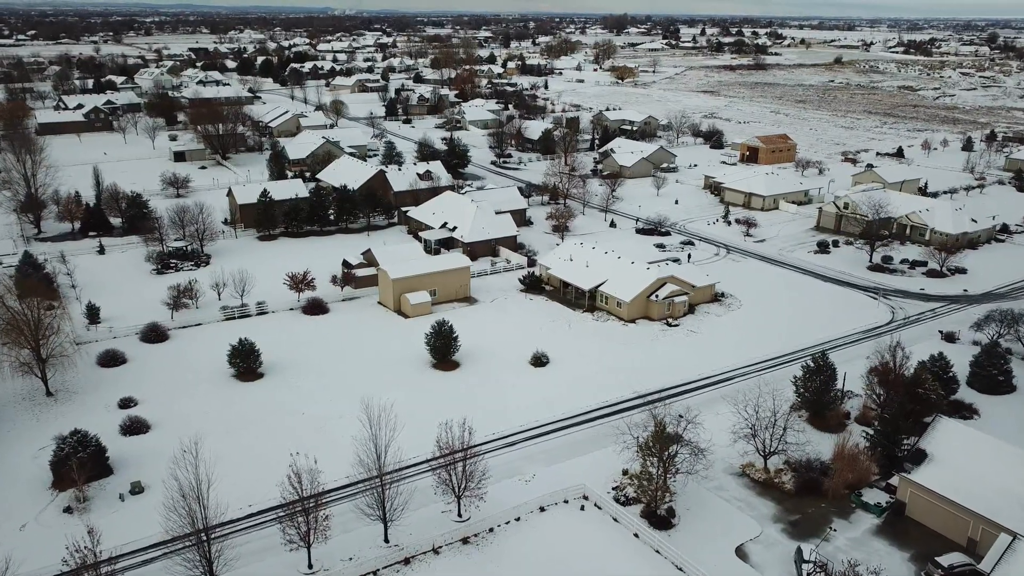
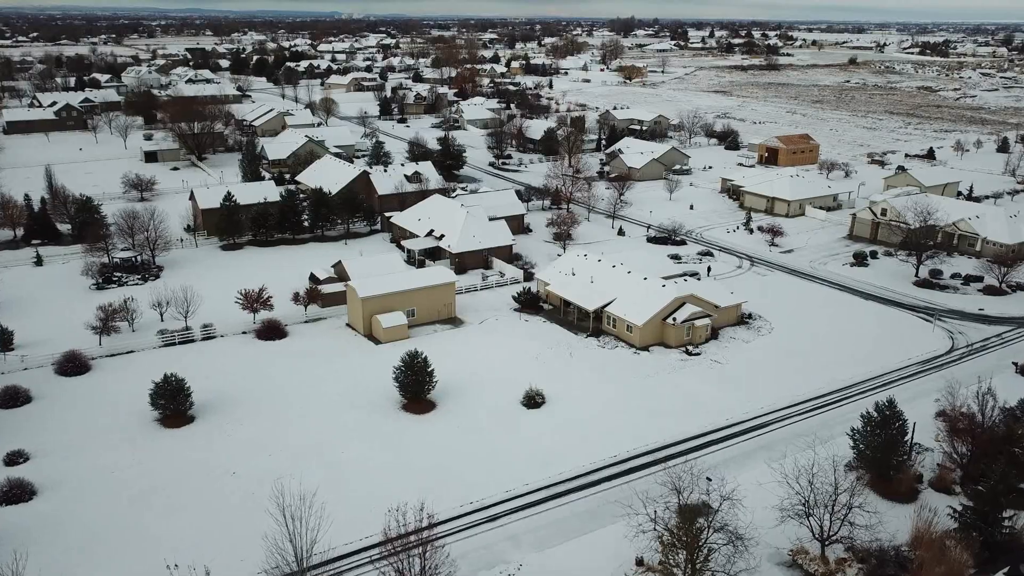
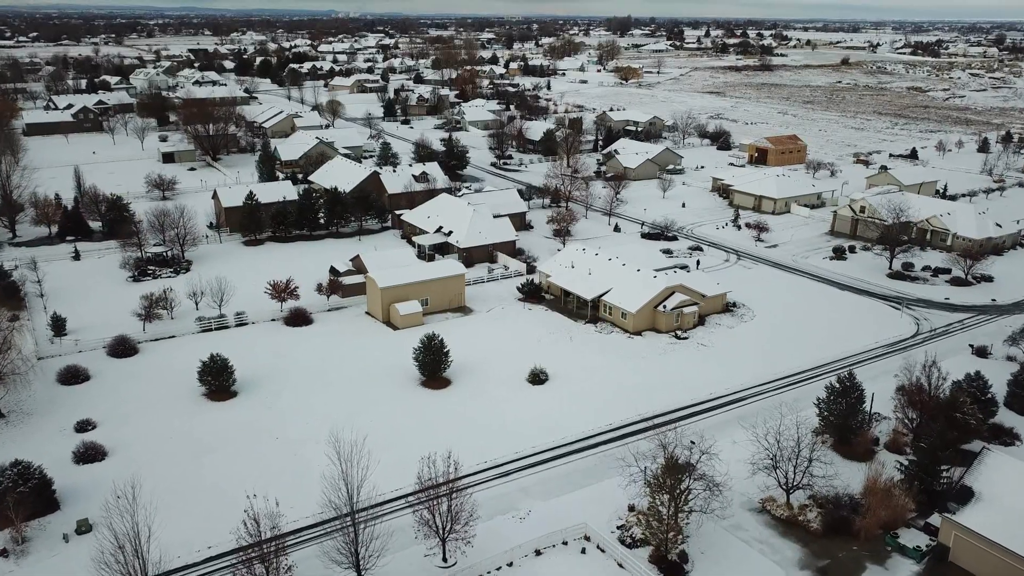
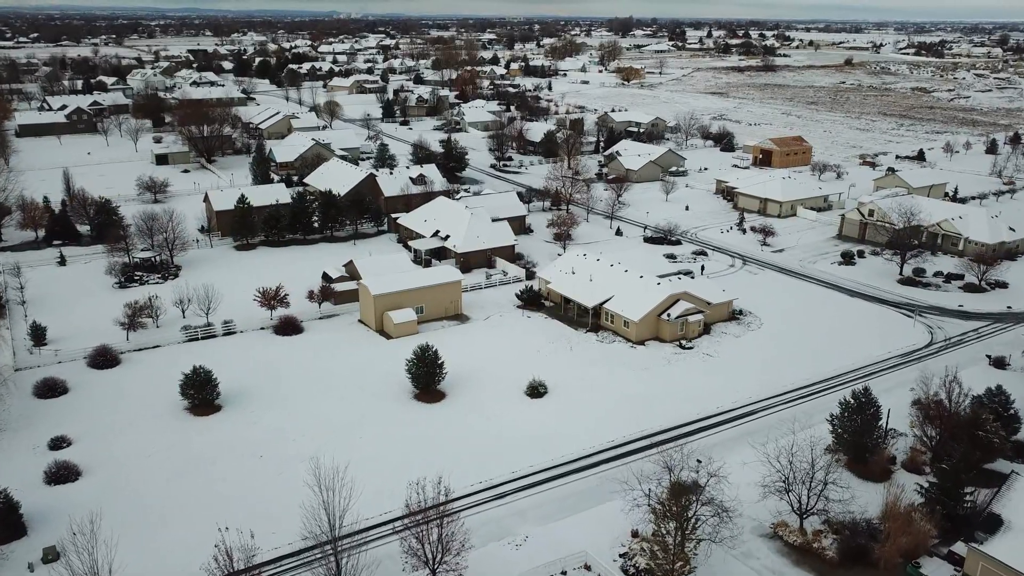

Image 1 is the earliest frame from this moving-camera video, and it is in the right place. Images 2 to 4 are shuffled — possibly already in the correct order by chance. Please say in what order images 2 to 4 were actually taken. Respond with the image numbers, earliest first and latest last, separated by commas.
3, 4, 2
